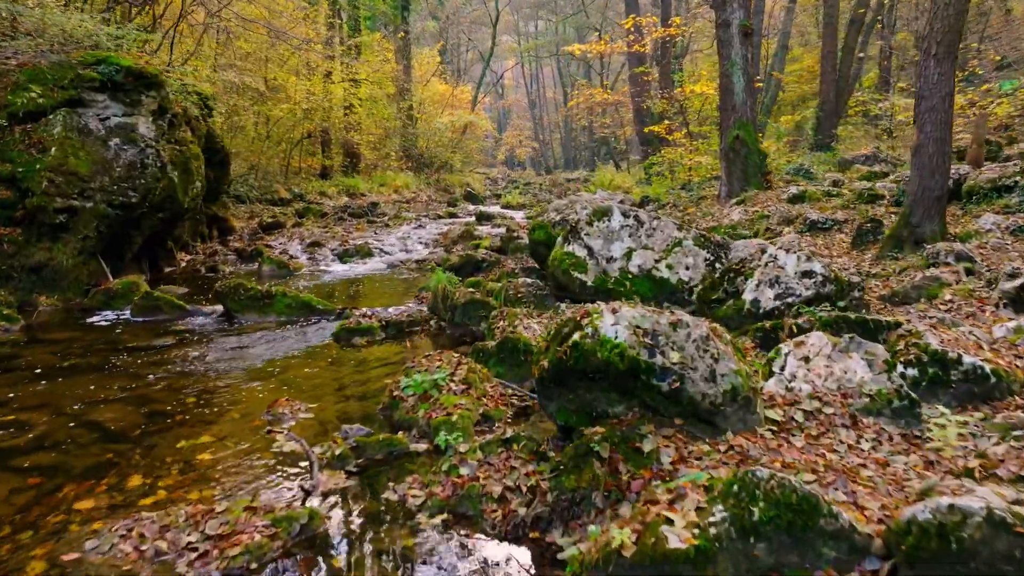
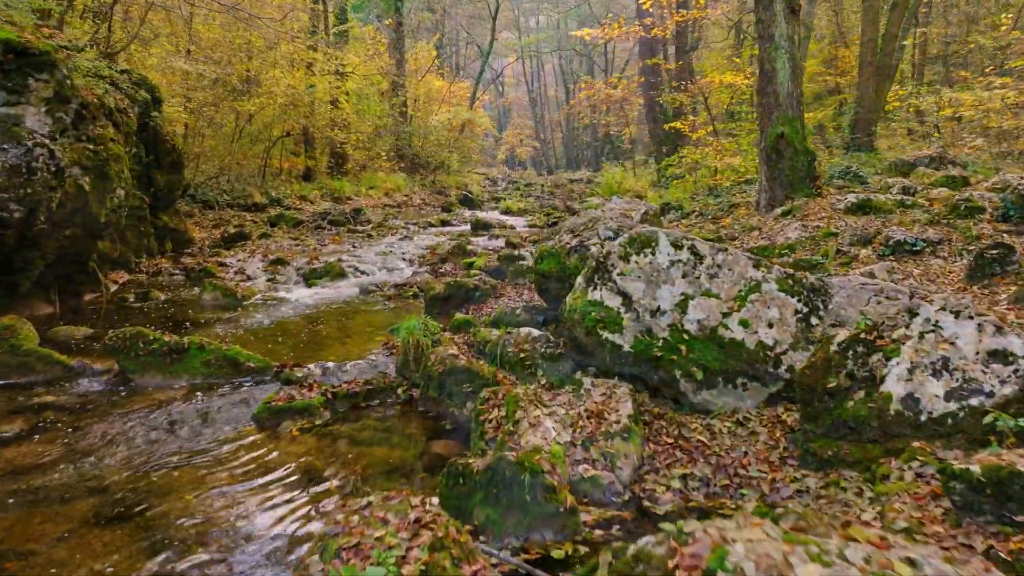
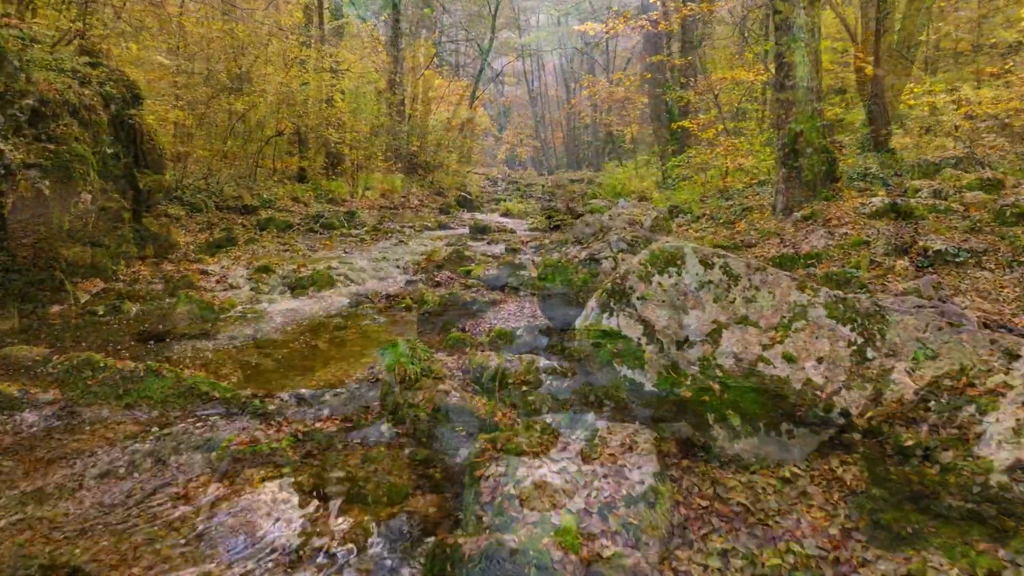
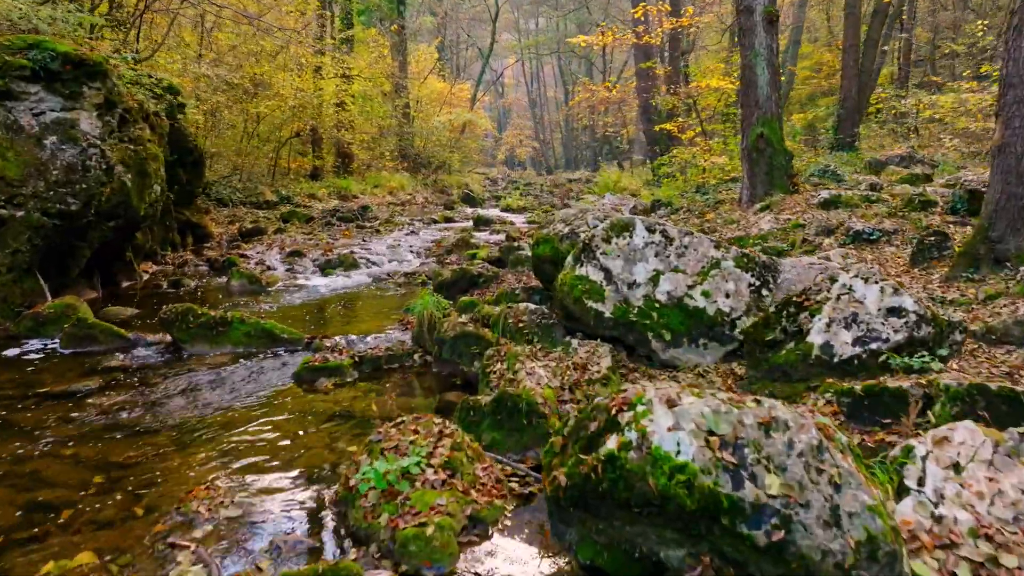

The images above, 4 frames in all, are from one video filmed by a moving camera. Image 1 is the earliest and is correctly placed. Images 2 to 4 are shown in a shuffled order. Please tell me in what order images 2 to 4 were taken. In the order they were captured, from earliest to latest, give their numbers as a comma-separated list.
4, 2, 3
